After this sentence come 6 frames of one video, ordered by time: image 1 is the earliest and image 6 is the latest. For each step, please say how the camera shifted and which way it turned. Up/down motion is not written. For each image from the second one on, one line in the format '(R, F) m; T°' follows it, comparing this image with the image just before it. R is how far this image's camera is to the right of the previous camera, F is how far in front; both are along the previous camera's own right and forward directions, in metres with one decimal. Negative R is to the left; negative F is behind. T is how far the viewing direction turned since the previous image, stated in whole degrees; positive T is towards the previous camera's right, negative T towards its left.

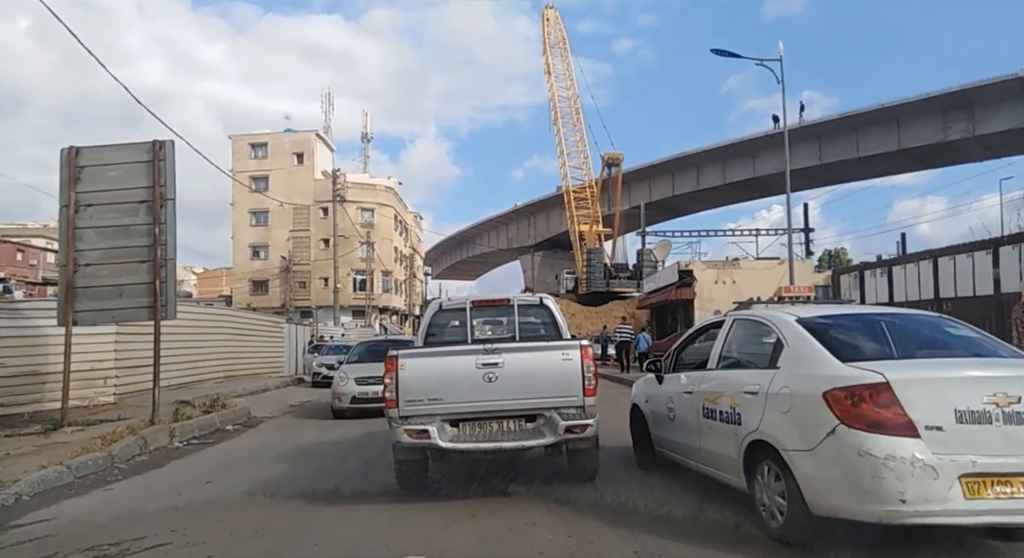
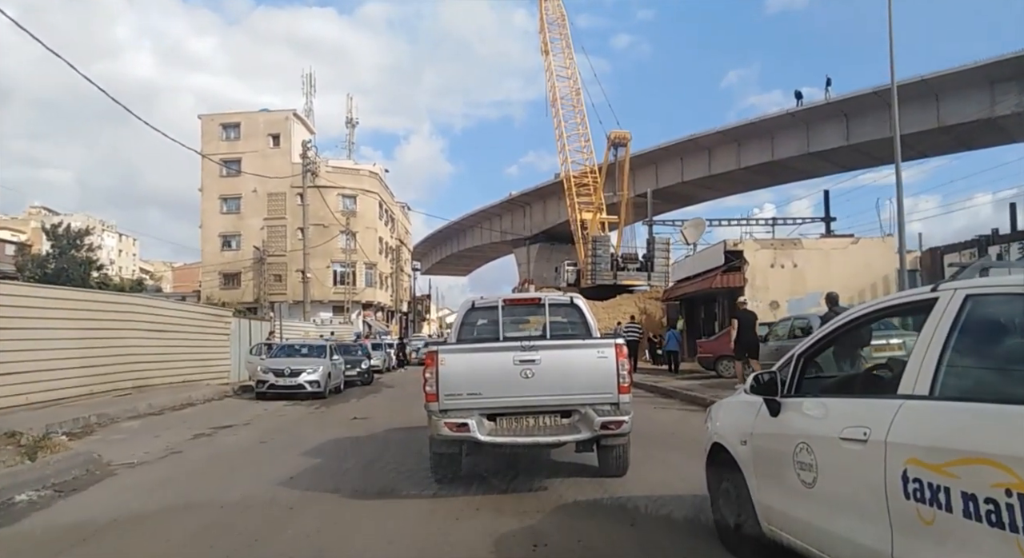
(-0.1, +2.1) m; +1°
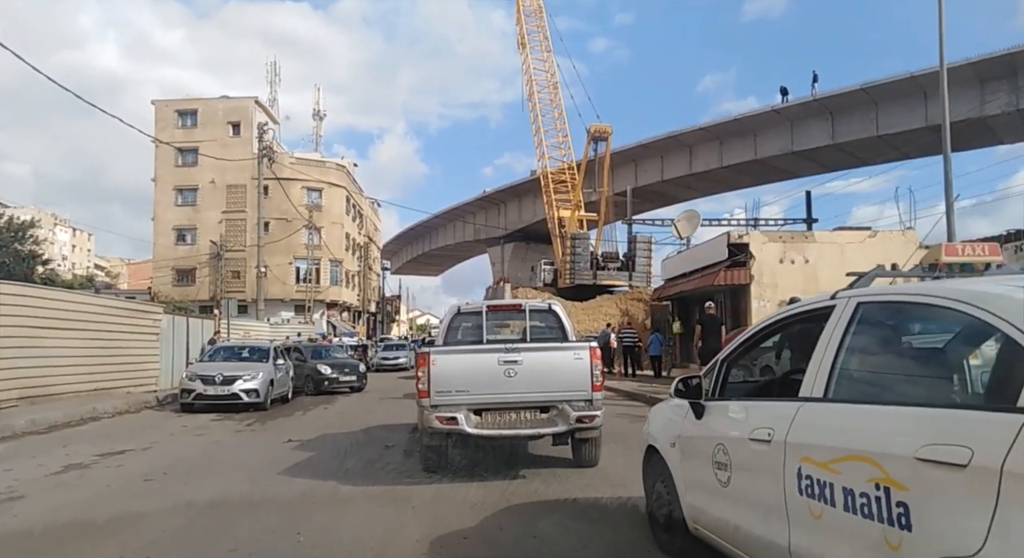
(0.0, +1.0) m; +2°
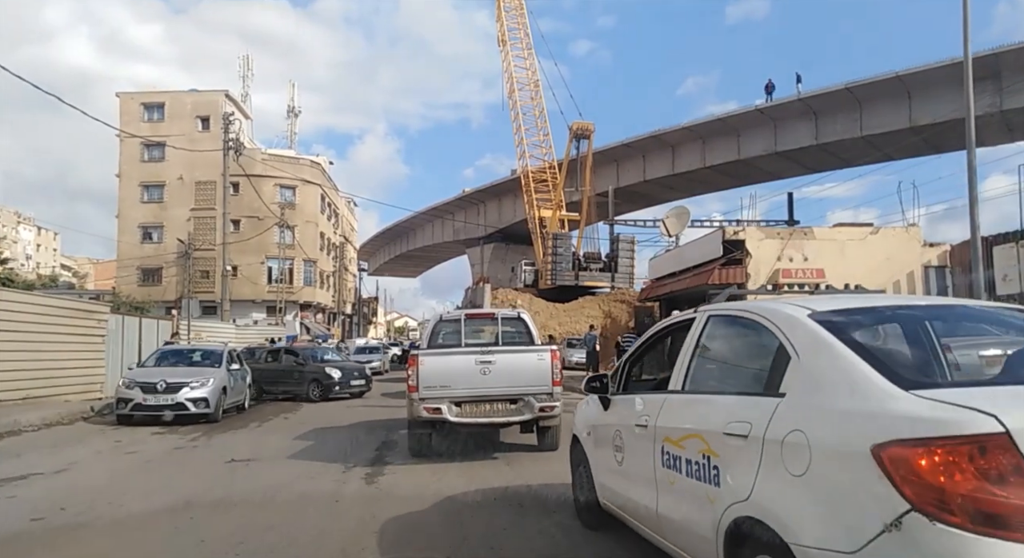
(0.0, +0.5) m; +2°
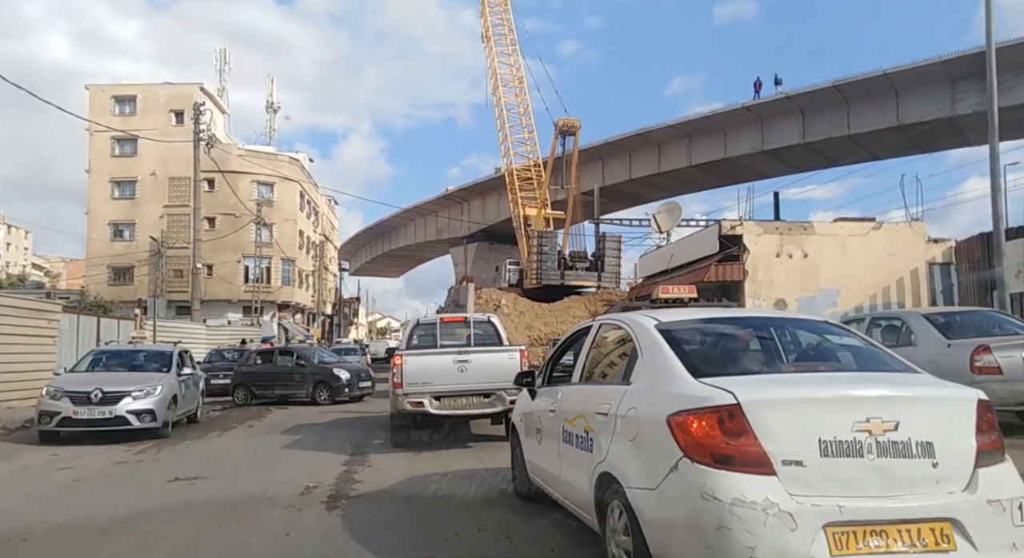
(0.0, +0.4) m; +1°
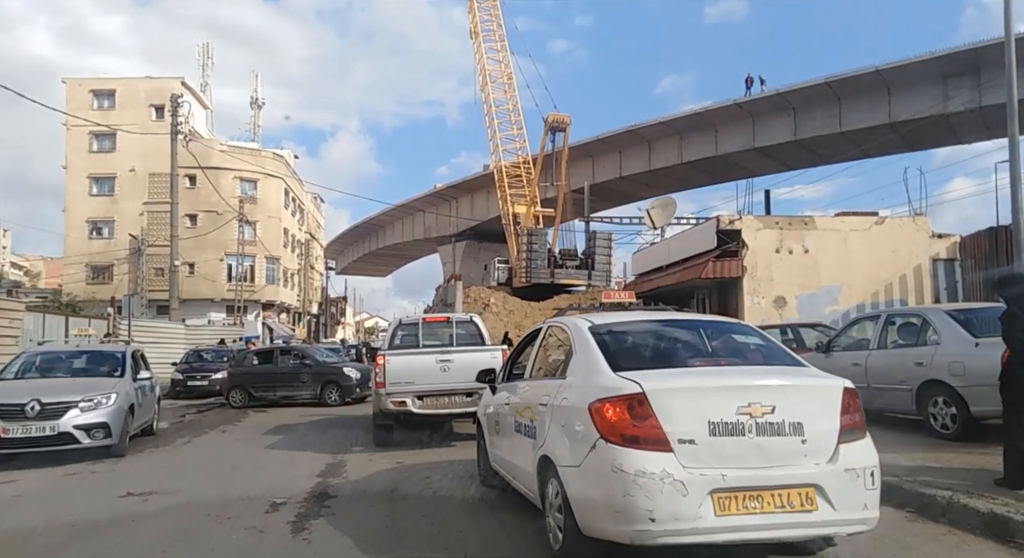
(0.0, +0.3) m; +1°
